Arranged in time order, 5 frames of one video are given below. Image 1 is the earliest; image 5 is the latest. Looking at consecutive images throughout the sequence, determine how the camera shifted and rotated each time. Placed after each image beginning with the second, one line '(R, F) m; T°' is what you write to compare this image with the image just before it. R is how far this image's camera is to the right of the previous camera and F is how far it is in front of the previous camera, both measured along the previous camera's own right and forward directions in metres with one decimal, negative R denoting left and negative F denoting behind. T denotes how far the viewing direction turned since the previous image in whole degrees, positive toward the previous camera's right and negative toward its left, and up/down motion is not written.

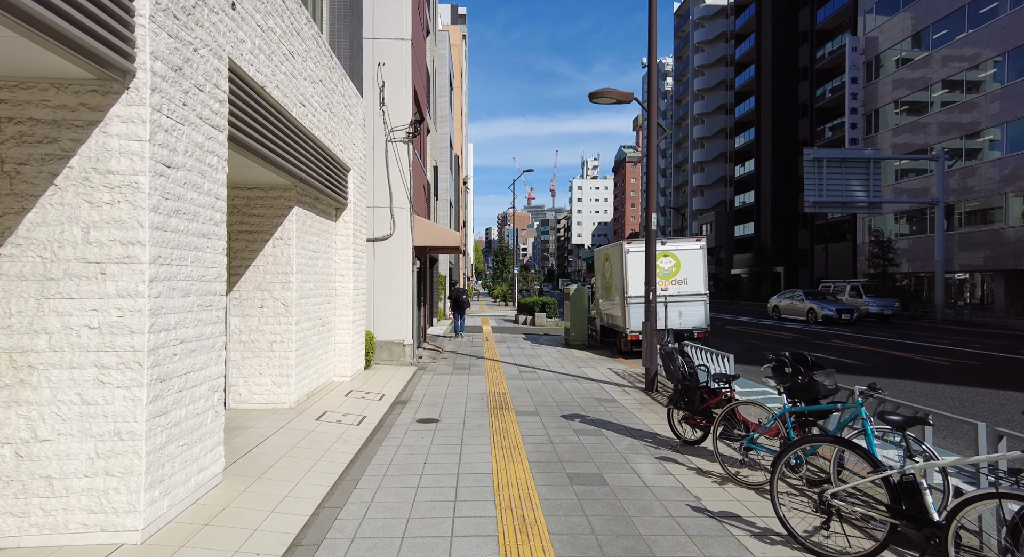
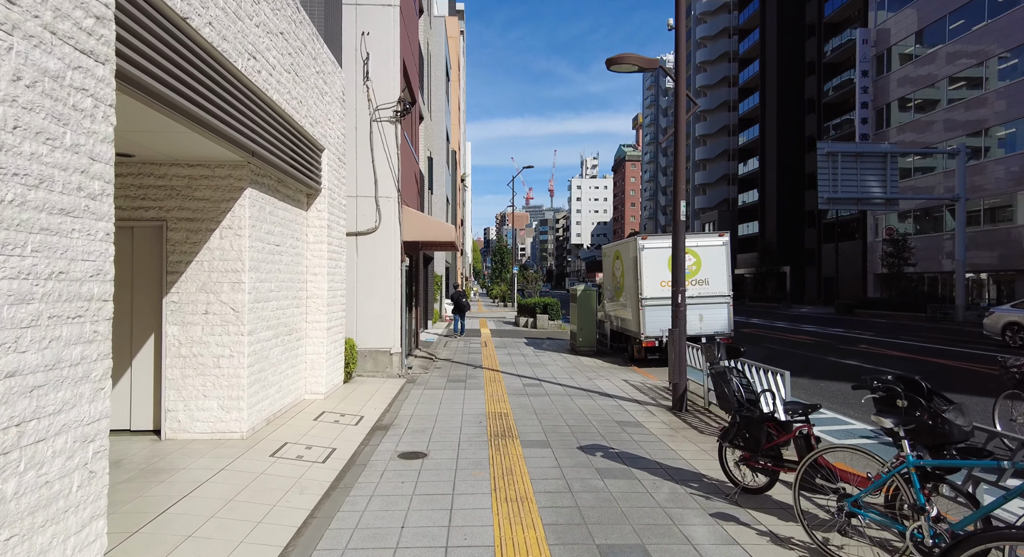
(-0.1, +1.6) m; 0°
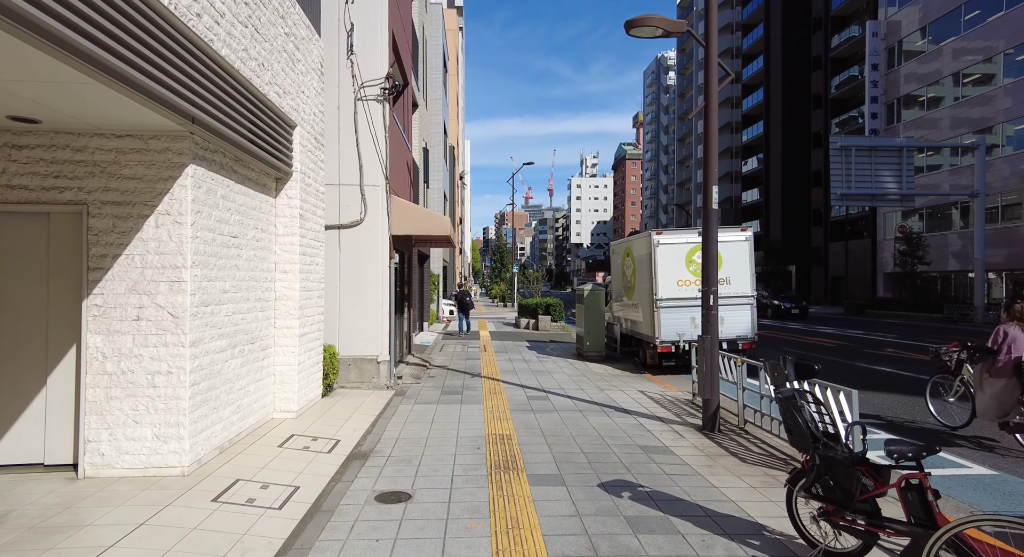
(-0.1, +1.3) m; 0°
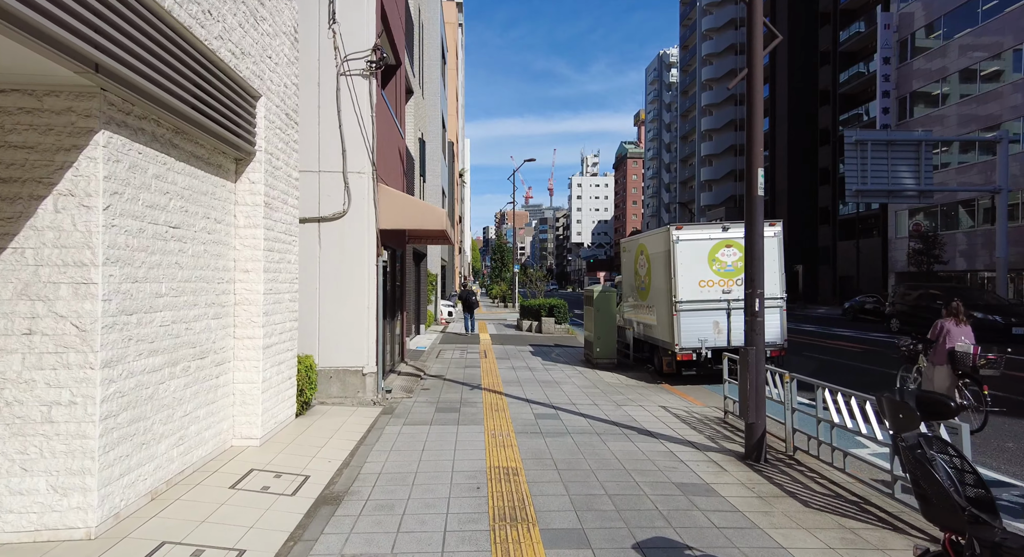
(-0.1, +1.3) m; 0°
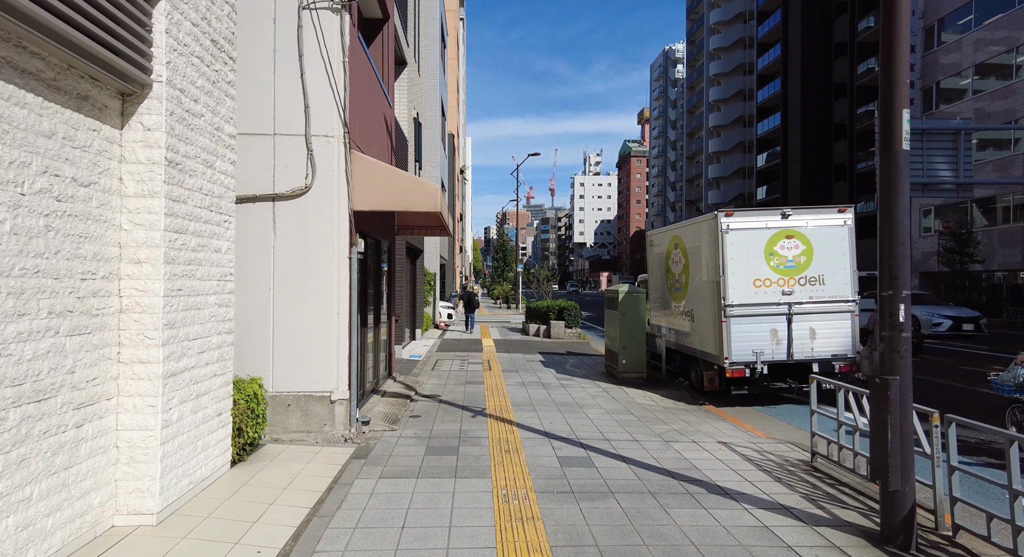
(-0.2, +2.1) m; 0°
